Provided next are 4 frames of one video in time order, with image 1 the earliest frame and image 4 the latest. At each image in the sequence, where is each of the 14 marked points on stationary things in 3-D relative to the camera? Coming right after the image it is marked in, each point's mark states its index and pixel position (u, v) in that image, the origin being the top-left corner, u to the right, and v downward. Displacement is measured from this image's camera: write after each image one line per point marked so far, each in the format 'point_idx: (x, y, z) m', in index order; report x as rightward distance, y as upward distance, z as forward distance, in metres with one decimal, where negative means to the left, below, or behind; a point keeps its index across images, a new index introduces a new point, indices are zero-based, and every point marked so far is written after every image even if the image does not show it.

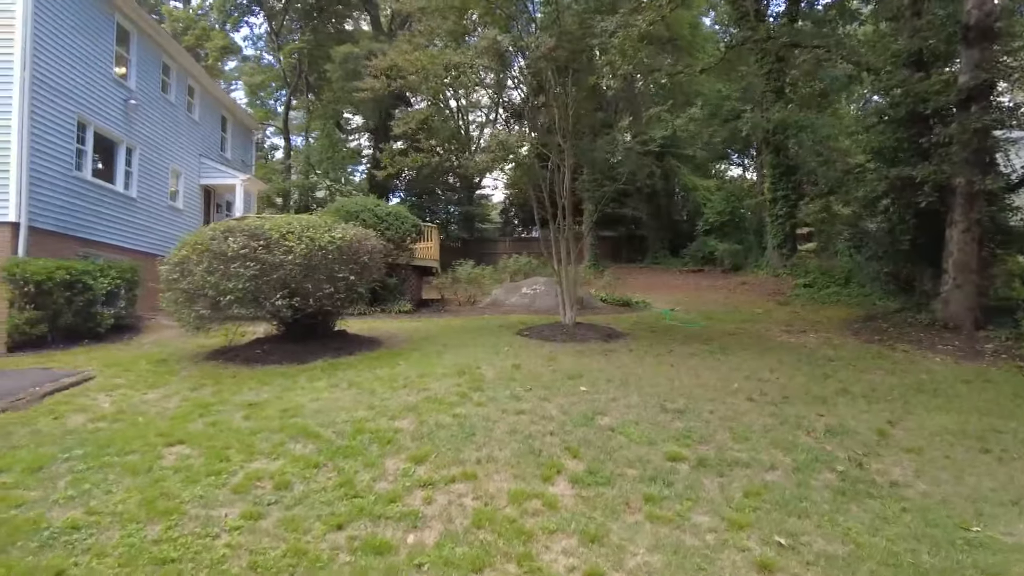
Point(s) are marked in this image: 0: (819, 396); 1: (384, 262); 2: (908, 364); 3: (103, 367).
0: (+3.2, -1.1, +6.8) m
1: (-1.9, +0.4, +9.4) m
2: (+5.1, -1.0, +8.3) m
3: (-5.0, -1.0, +7.9) m
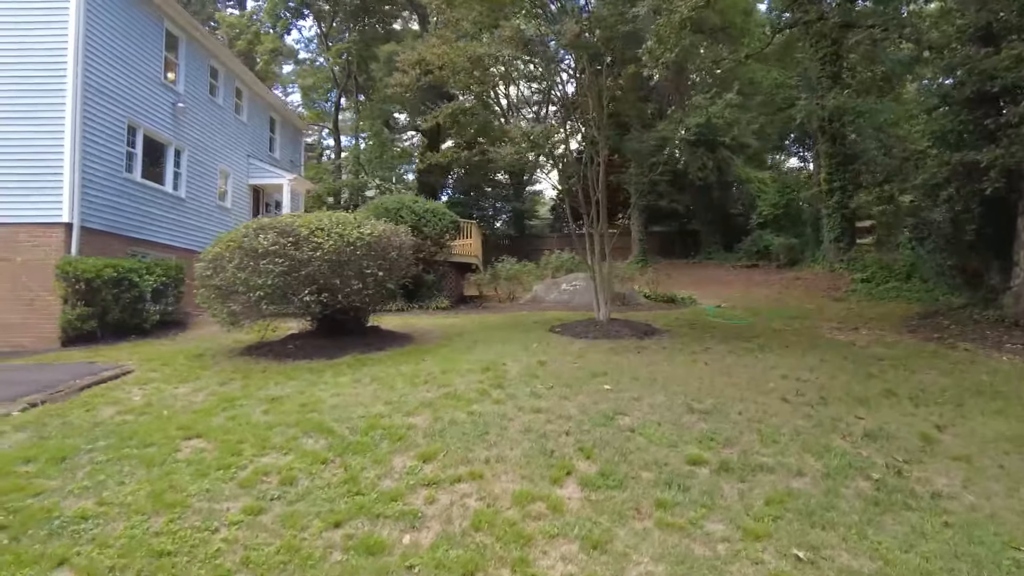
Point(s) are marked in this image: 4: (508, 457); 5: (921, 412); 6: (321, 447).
0: (+3.4, -1.1, +6.3) m
1: (-1.4, +0.4, +9.3) m
2: (+5.4, -0.9, +7.7) m
3: (-4.7, -0.9, +8.2) m
4: (0.0, -1.3, +5.0) m
5: (+3.8, -1.1, +6.0) m
6: (-1.6, -1.3, +5.2) m
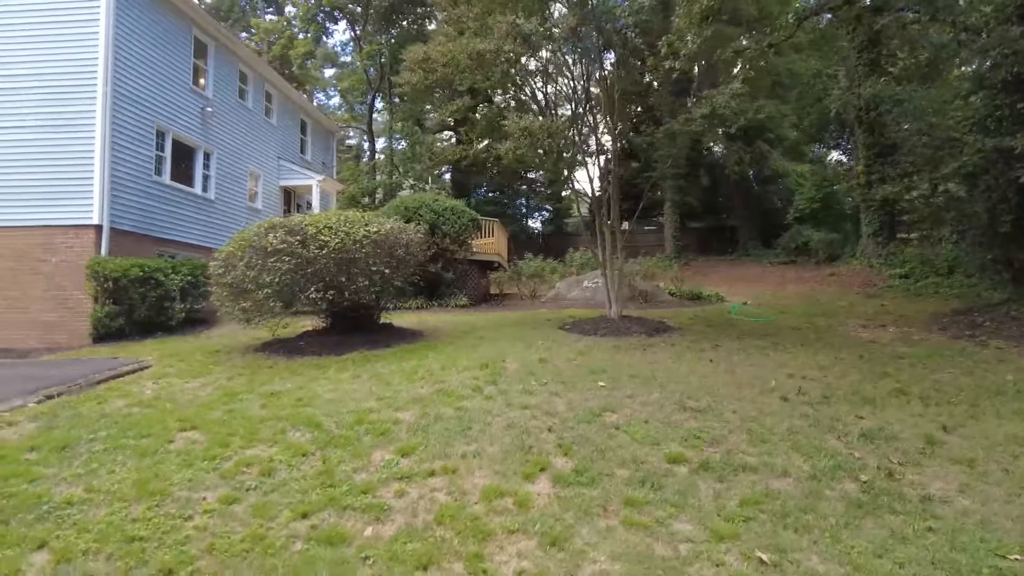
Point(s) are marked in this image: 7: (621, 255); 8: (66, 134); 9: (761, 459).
0: (+3.3, -1.0, +6.0) m
1: (-1.3, +0.5, +9.4) m
2: (+5.4, -0.9, +7.2) m
3: (-4.6, -0.9, +8.5) m
4: (-0.2, -1.3, +5.0) m
5: (+3.7, -1.1, +5.7) m
6: (-1.7, -1.3, +5.3) m
7: (+1.6, +0.5, +9.6) m
8: (-6.8, +2.3, +9.8) m
9: (+1.9, -1.3, +4.9) m
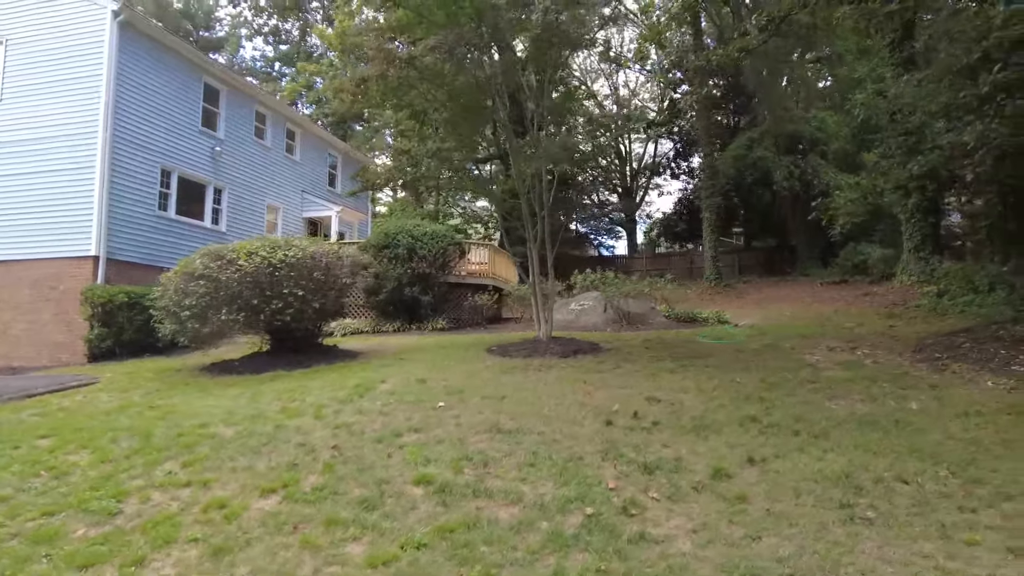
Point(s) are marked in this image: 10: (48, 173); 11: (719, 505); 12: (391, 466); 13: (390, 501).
0: (+1.6, -1.1, +5.4) m
1: (-2.2, +0.1, +9.7) m
2: (+3.9, -1.0, +6.2) m
3: (-5.7, -1.2, +9.4) m
4: (-2.0, -1.4, +5.1) m
5: (+1.9, -1.2, +5.0) m
6: (-3.4, -1.4, +5.7) m
7: (+0.6, +0.2, +9.3) m
8: (-7.6, +1.9, +11.2) m
9: (0.0, -1.4, +4.5) m
10: (-8.2, +2.0, +11.3) m
11: (+1.3, -1.4, +4.1) m
12: (-0.9, -1.4, +5.0) m
13: (-0.8, -1.5, +4.4) m
